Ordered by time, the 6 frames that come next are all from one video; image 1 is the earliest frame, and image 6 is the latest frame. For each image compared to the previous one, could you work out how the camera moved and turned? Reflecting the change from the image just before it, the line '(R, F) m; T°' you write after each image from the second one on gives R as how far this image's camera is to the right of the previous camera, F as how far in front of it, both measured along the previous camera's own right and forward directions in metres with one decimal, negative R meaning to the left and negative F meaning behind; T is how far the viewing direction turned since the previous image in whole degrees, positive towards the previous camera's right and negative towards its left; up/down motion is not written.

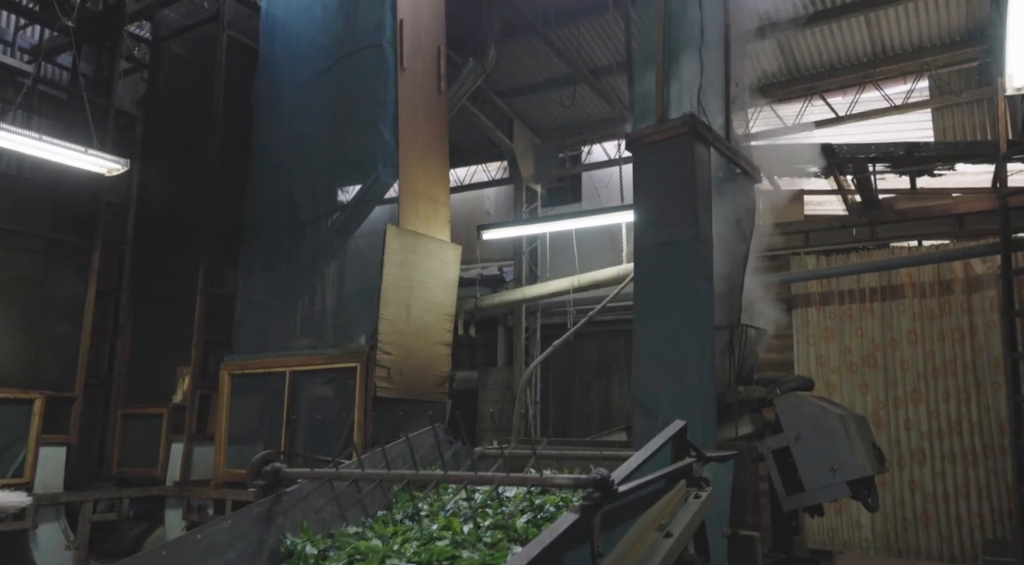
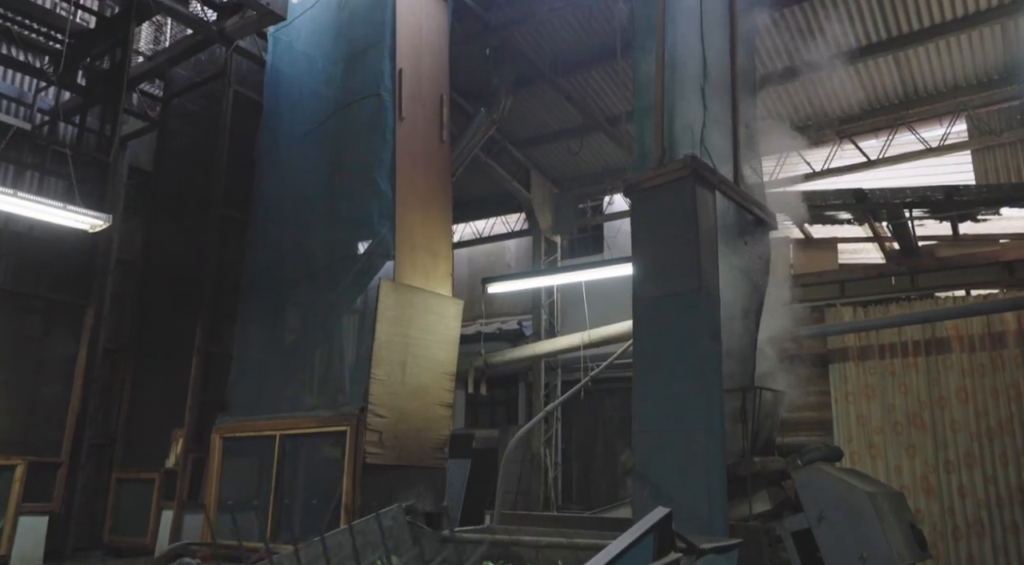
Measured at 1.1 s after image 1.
(+0.4, +0.5) m; -3°
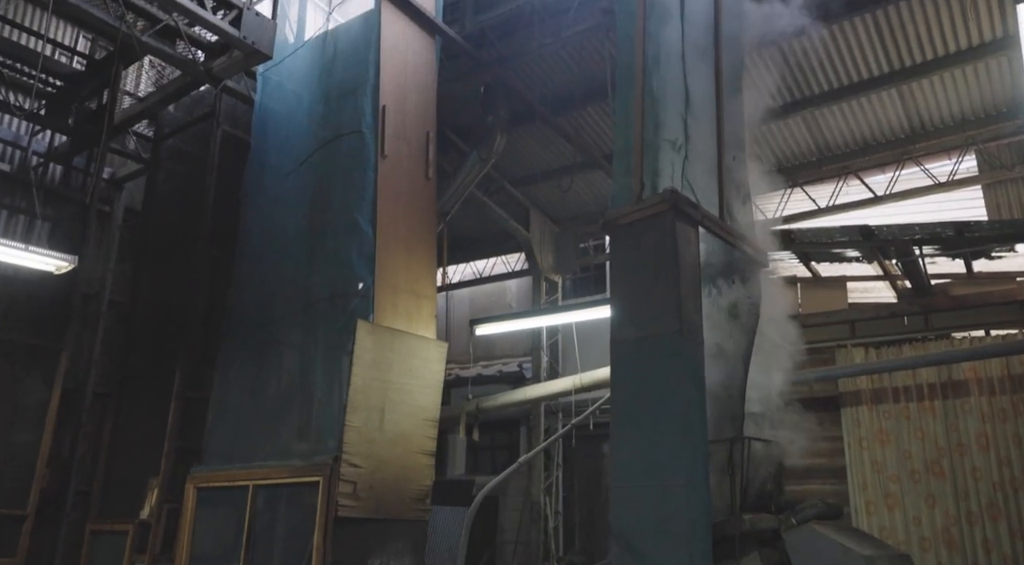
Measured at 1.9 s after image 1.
(+0.3, +0.3) m; -1°
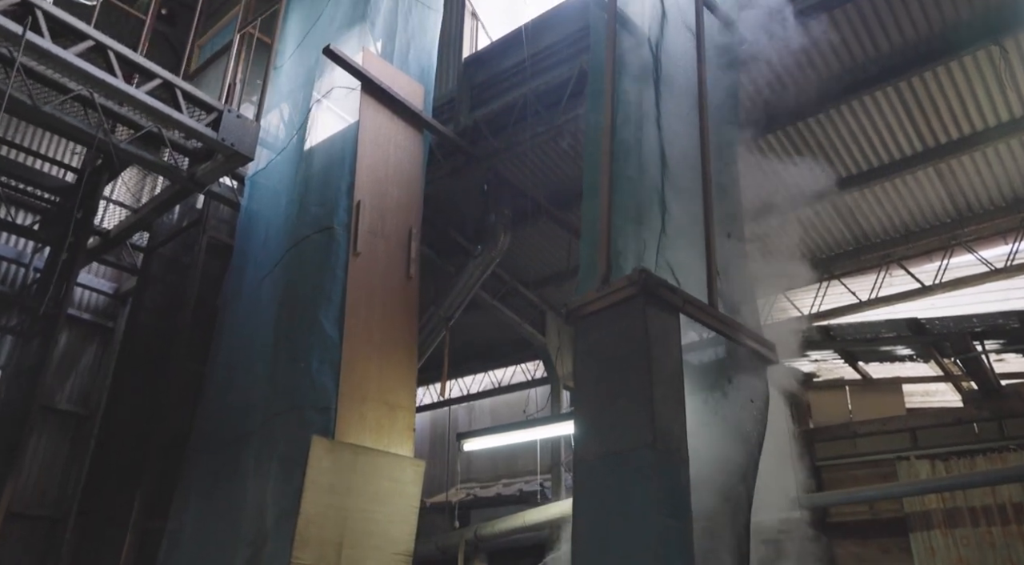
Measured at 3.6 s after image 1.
(+0.7, +0.9) m; -4°
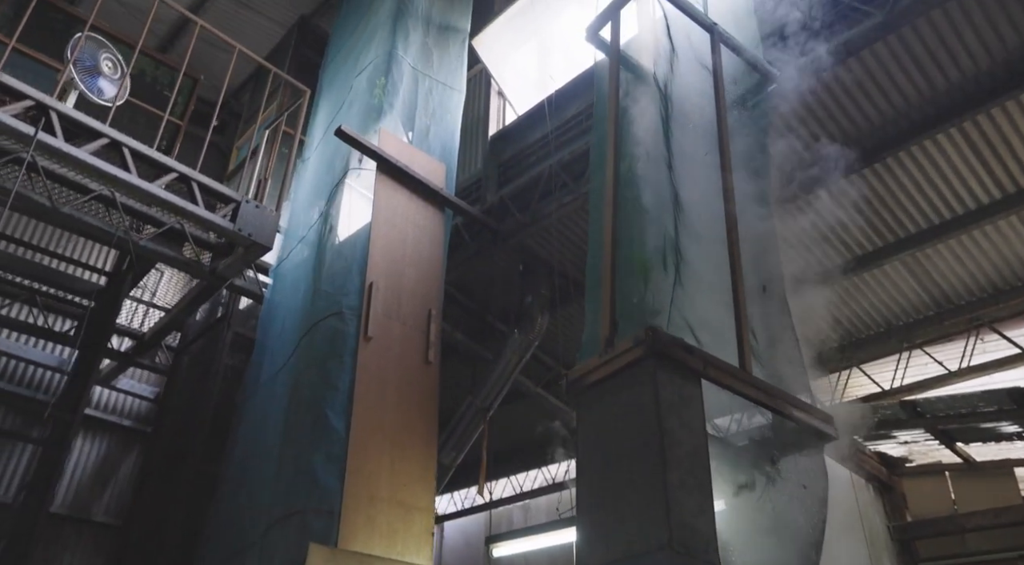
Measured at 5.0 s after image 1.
(+0.4, +0.7) m; -5°
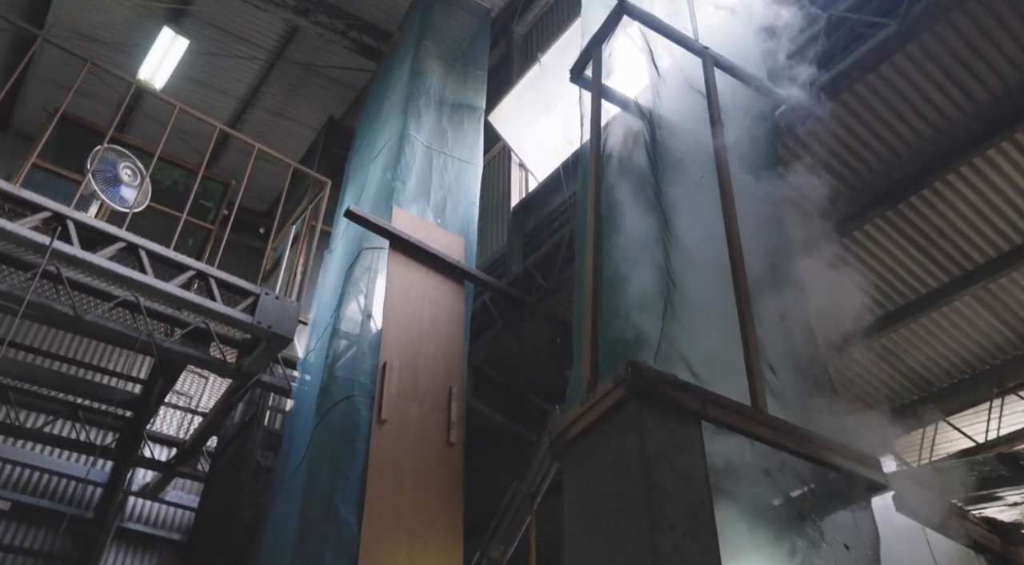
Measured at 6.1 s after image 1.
(+0.5, +0.5) m; -5°
